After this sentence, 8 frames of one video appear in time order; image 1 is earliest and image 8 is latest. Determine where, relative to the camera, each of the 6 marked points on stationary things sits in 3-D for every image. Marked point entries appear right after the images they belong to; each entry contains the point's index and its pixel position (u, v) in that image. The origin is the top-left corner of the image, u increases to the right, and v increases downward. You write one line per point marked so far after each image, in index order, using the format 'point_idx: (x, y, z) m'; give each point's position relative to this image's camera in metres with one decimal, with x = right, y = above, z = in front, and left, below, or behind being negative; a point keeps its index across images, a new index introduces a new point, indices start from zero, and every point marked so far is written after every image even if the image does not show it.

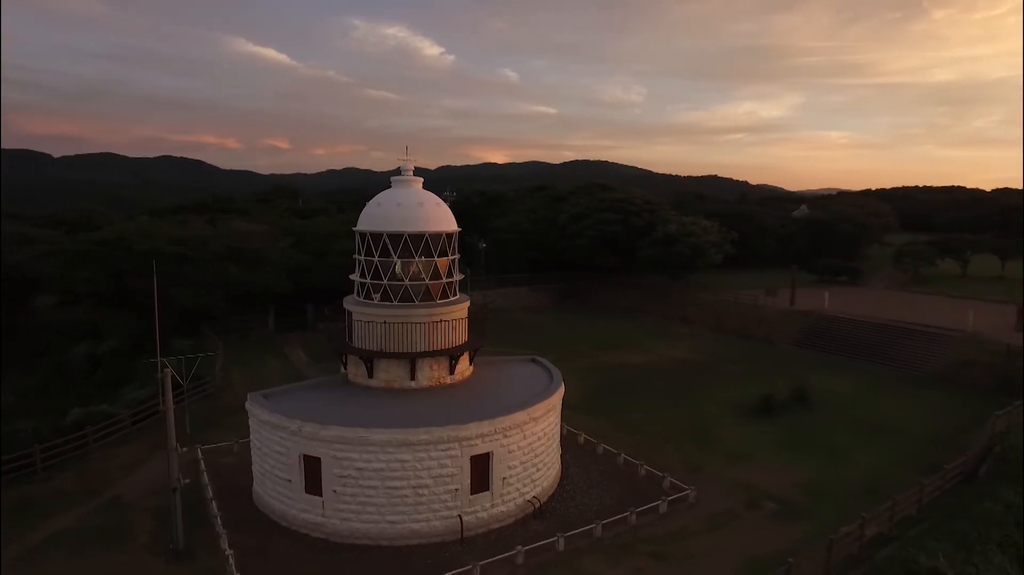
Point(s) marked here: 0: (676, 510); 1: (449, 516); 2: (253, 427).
0: (+4.3, -5.7, +16.1) m
1: (-1.4, -5.1, +14.3) m
2: (-6.3, -3.4, +15.3) m
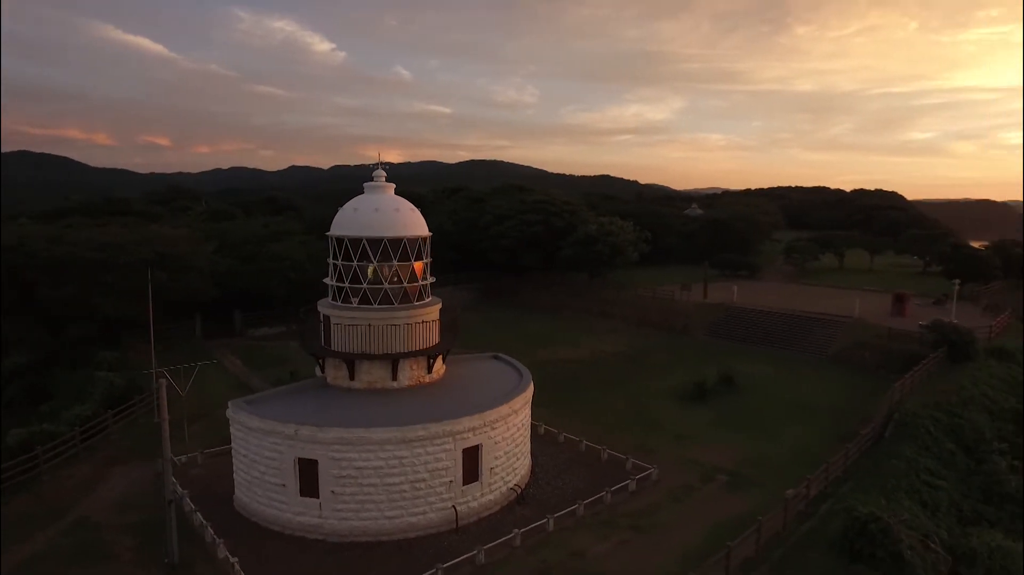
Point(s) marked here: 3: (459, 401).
0: (+3.7, -5.6, +17.6) m
1: (-1.6, -5.2, +15.0) m
2: (-6.7, -3.6, +15.2) m
3: (-1.4, -3.0, +16.8) m
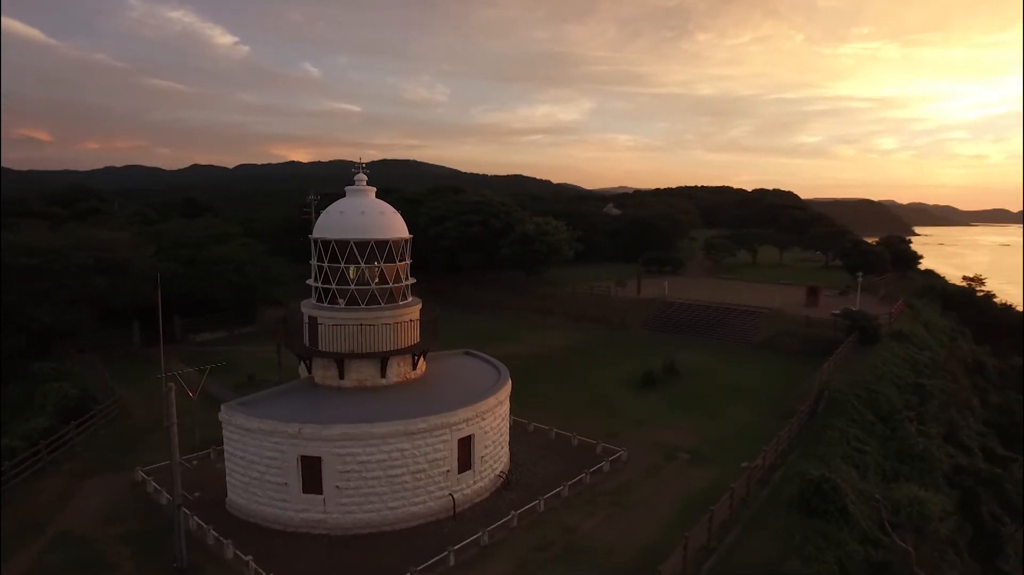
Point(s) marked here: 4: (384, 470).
0: (+3.2, -5.5, +19.1) m
1: (-1.7, -5.2, +15.7) m
2: (-6.8, -3.6, +15.3) m
3: (-1.9, -2.9, +17.6) m
4: (-3.0, -4.3, +14.9) m
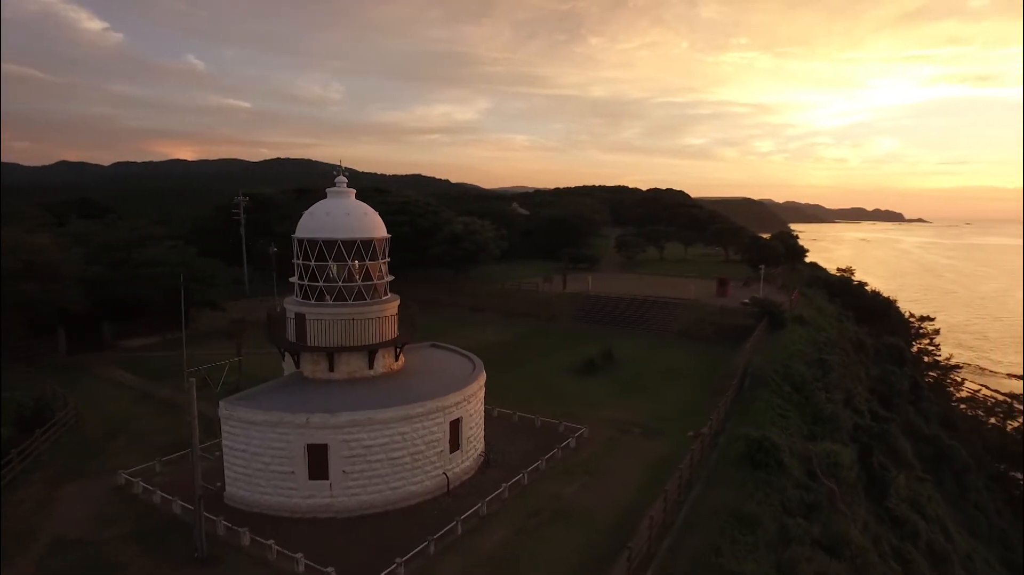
0: (+2.3, -5.2, +21.1) m
1: (-2.0, -5.0, +17.0) m
2: (-7.0, -3.6, +15.7) m
3: (-2.5, -2.8, +18.8) m
4: (-3.2, -4.2, +16.0) m
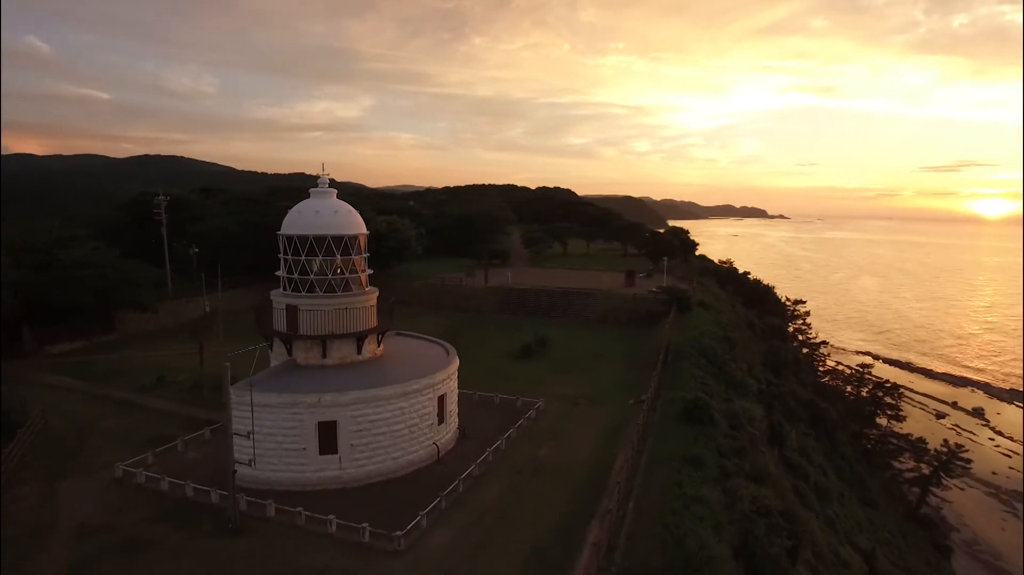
0: (+1.0, -4.8, +23.7) m
1: (-2.5, -4.7, +19.0) m
2: (-7.2, -3.4, +16.8) m
3: (-3.3, -2.5, +20.6) m
4: (-3.5, -3.9, +17.7) m
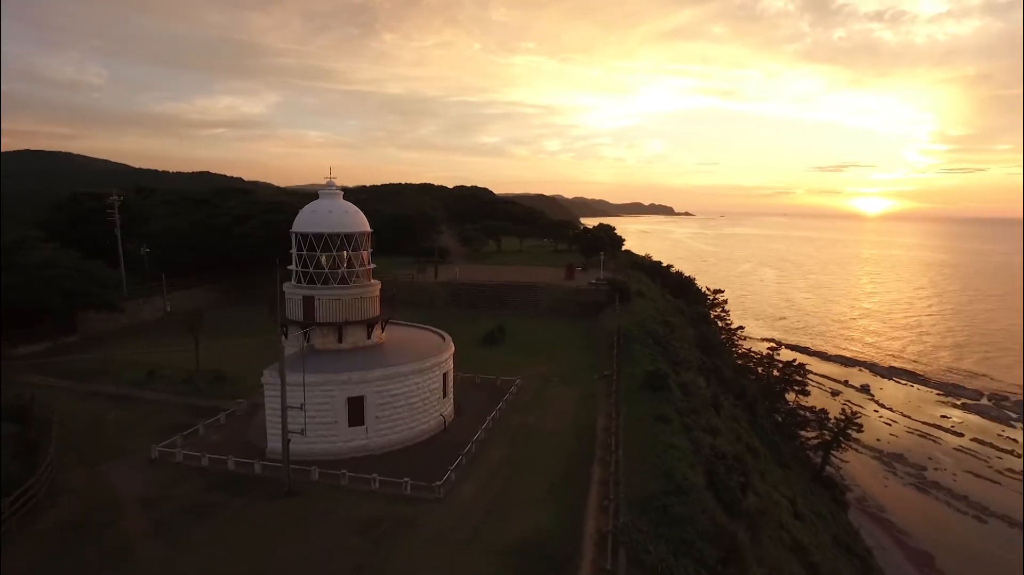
0: (+0.3, -4.4, +26.6) m
1: (-2.6, -4.4, +21.5) m
2: (-7.0, -3.2, +18.7) m
3: (-3.7, -2.2, +23.0) m
4: (-3.4, -3.6, +20.1) m
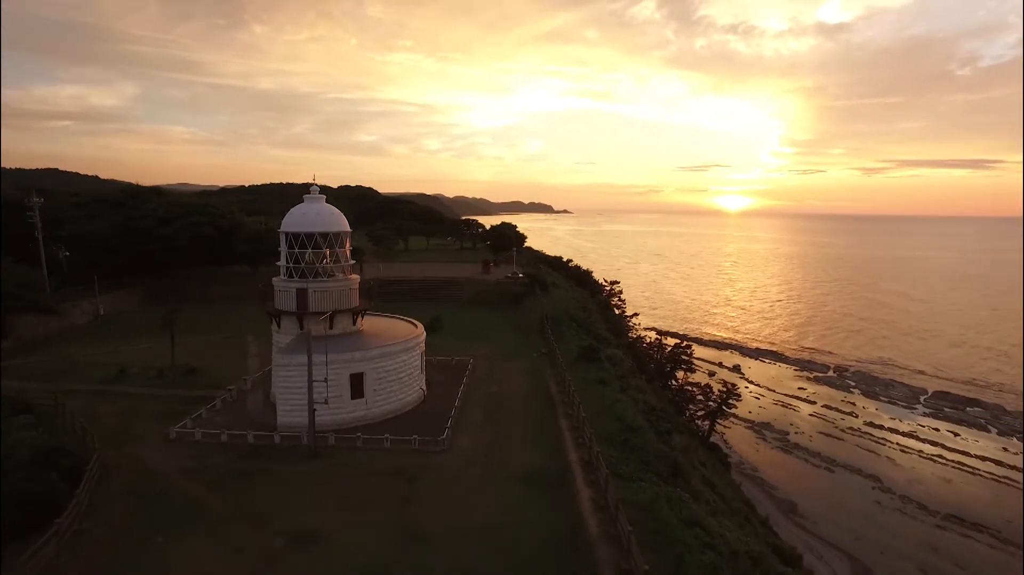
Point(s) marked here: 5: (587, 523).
0: (-1.8, -4.0, +30.4) m
1: (-3.7, -4.0, +24.8) m
2: (-7.6, -3.0, +21.4) m
3: (-5.1, -1.9, +26.1) m
4: (-4.3, -3.3, +23.4) m
5: (+1.9, -5.7, +15.3) m
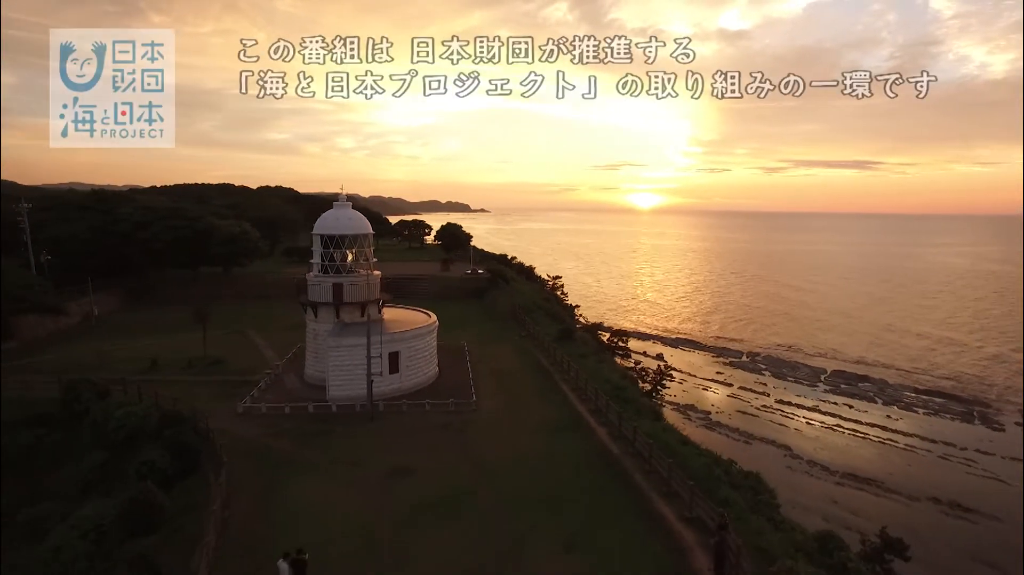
0: (-2.4, -3.6, +35.1) m
1: (-3.6, -3.7, +29.3) m
2: (-7.0, -2.7, +25.3) m
3: (-5.2, -1.5, +30.4) m
4: (-4.0, -2.9, +27.7) m
5: (+3.2, -5.3, +20.5) m
